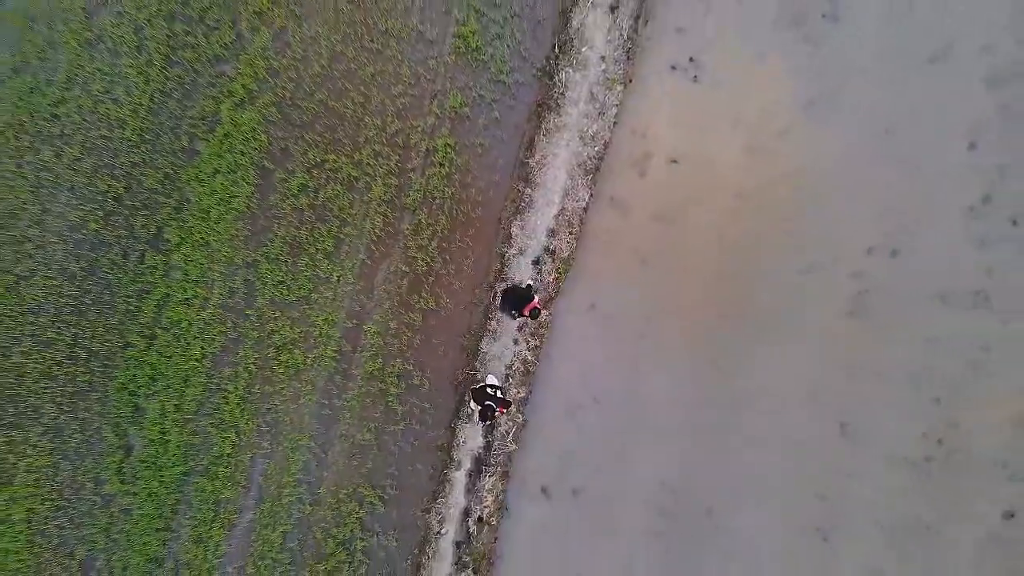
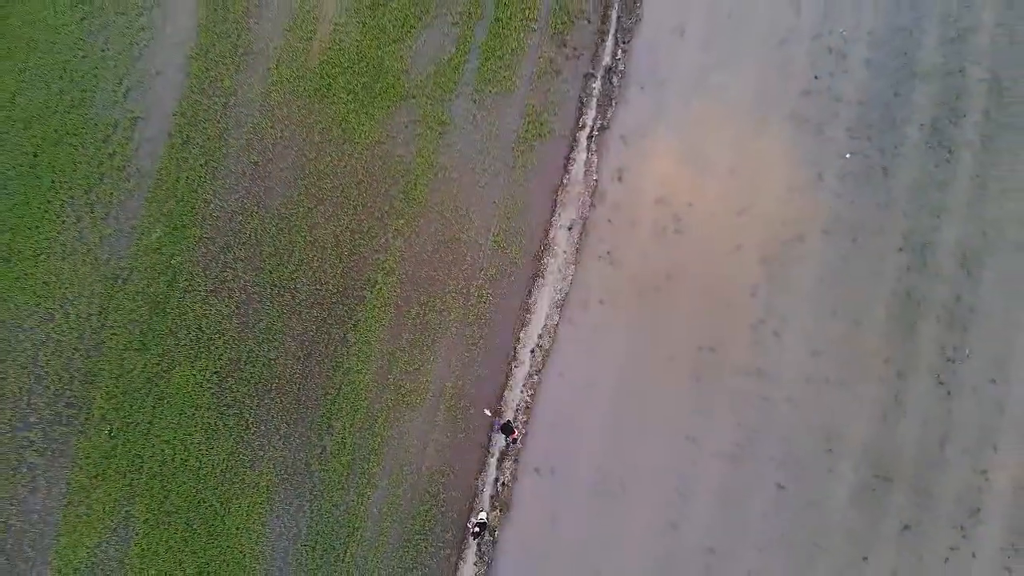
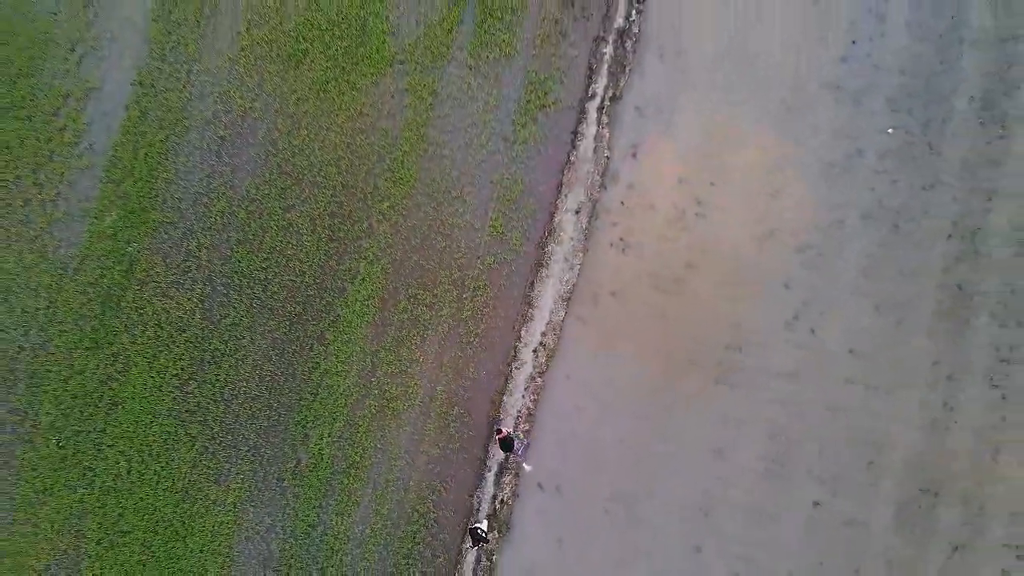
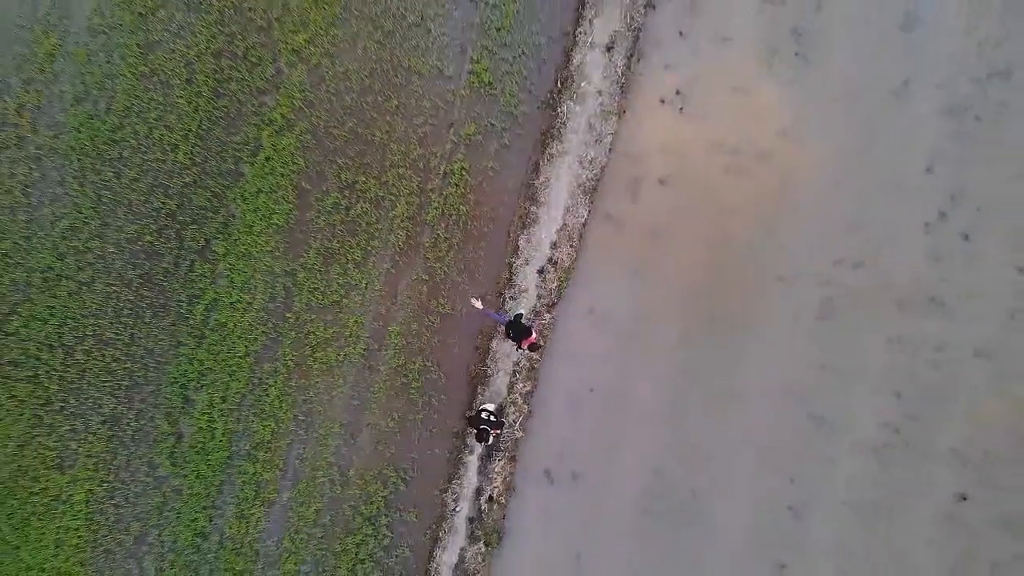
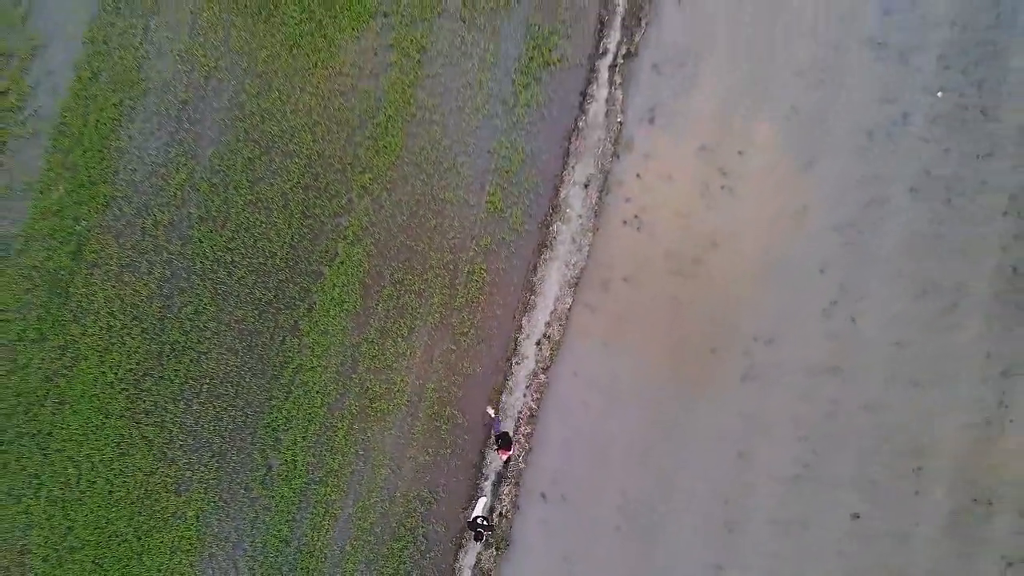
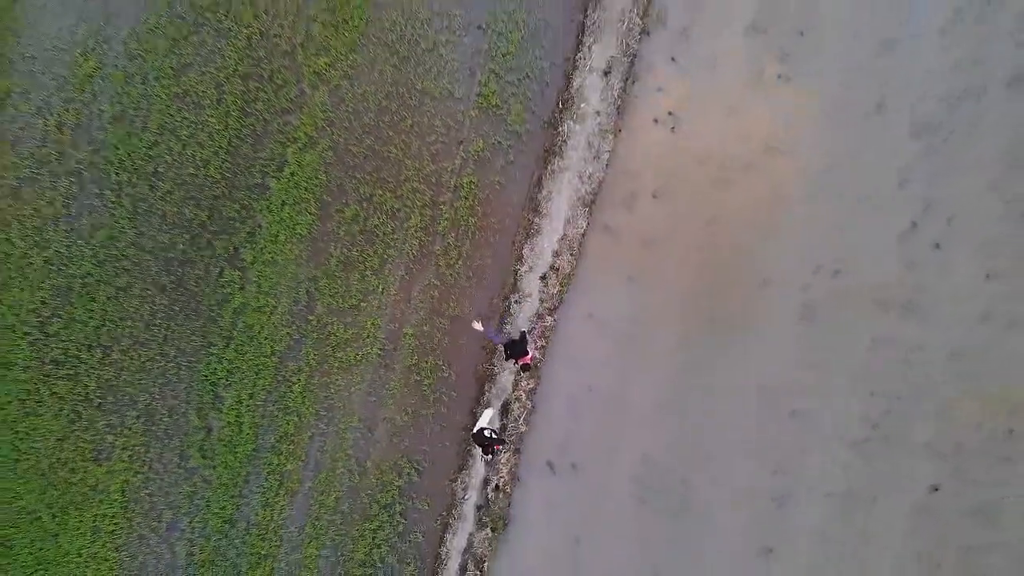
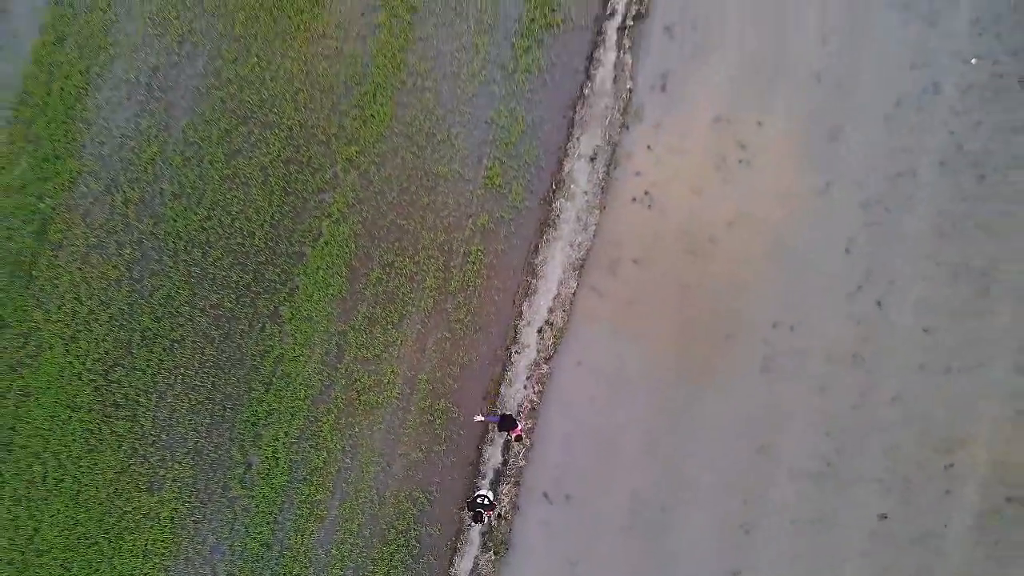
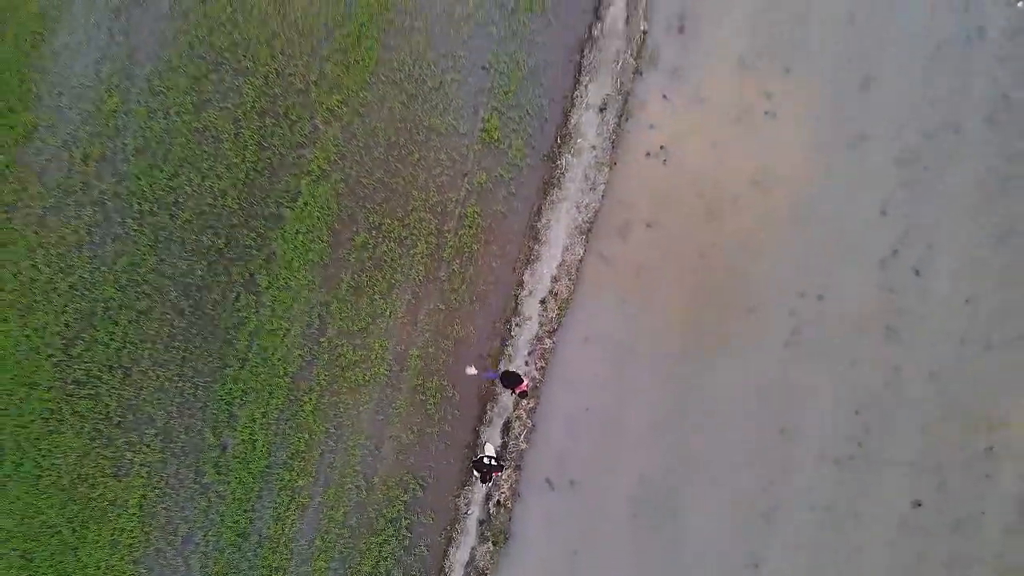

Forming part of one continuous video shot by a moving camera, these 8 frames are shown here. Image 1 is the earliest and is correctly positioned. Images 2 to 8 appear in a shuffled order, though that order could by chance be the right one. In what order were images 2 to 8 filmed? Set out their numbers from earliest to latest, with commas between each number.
4, 6, 8, 7, 5, 3, 2
